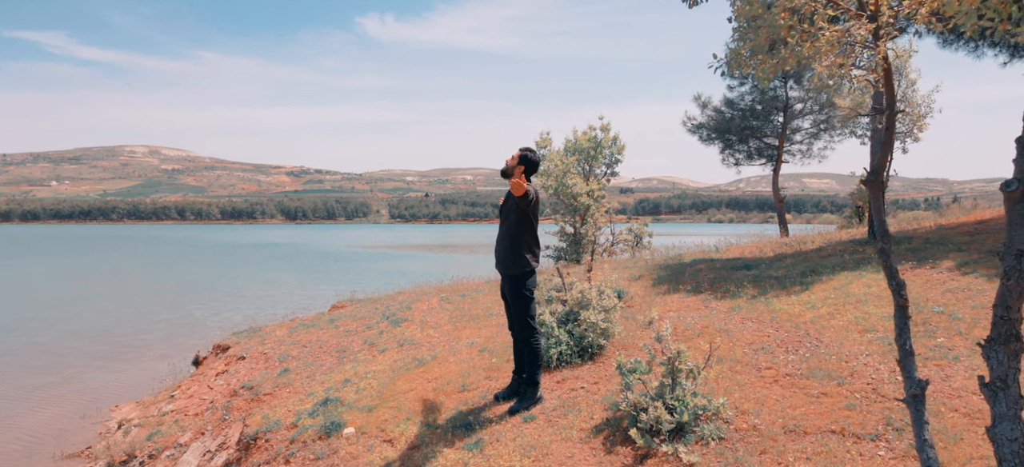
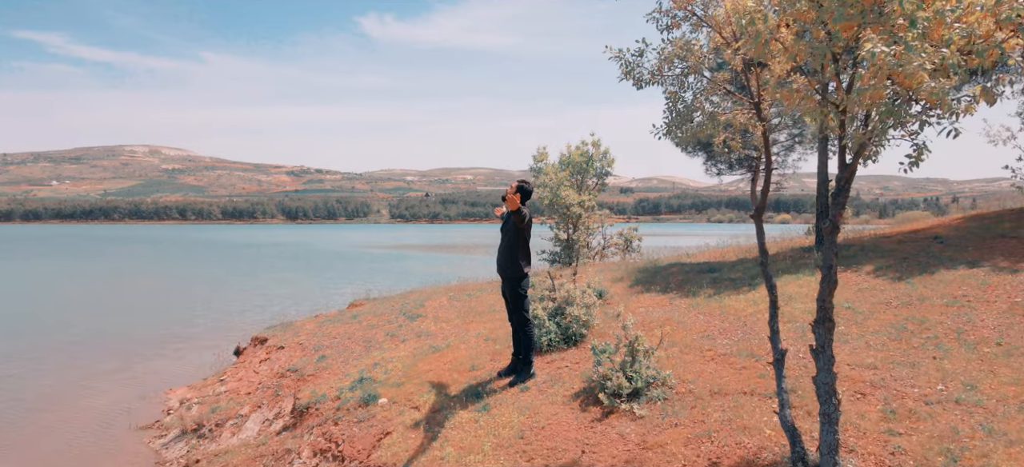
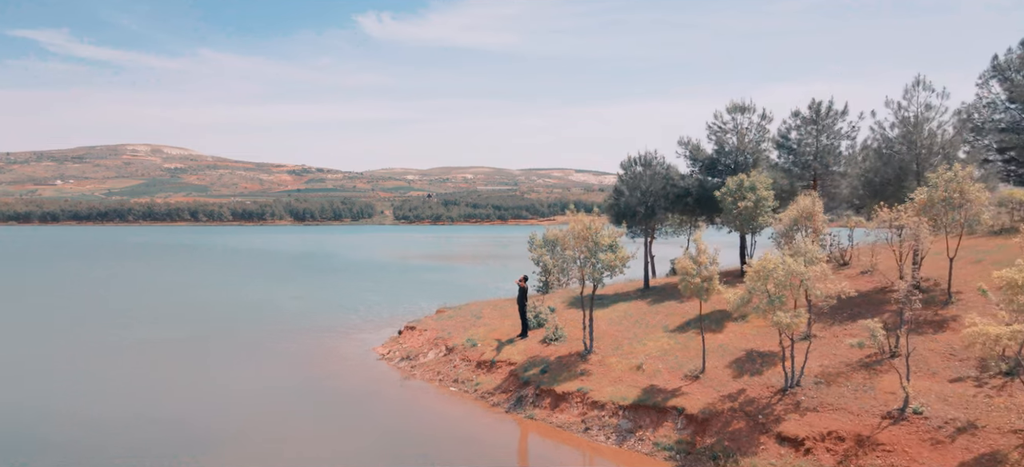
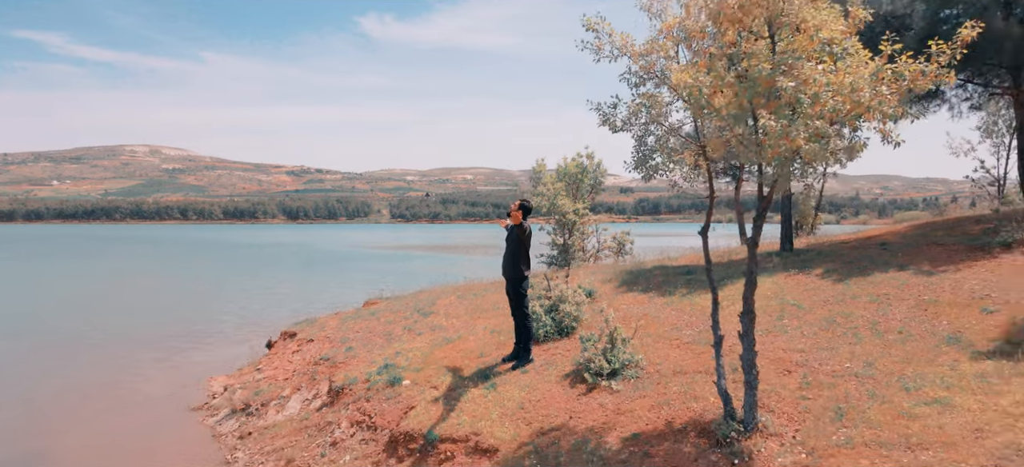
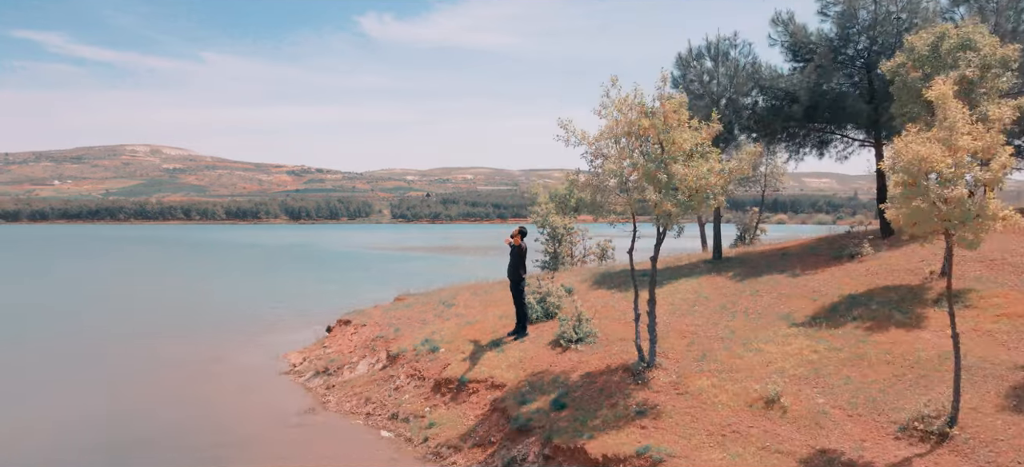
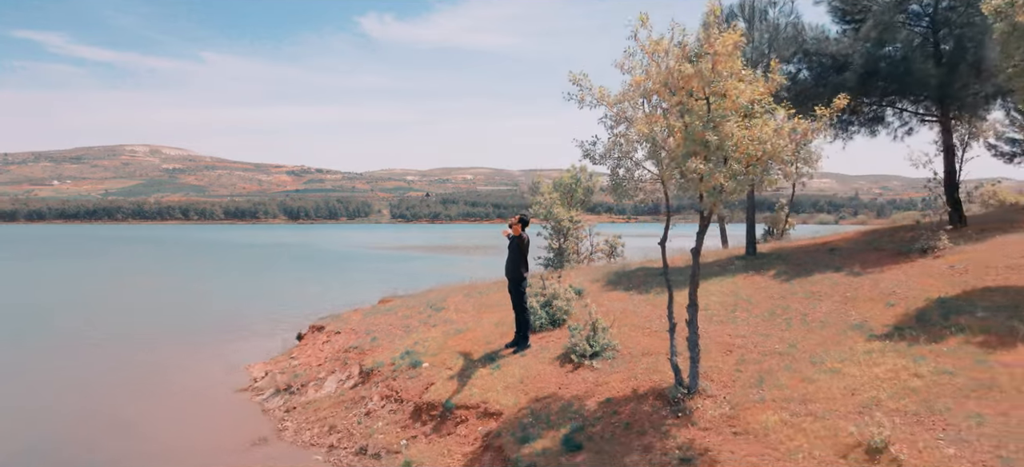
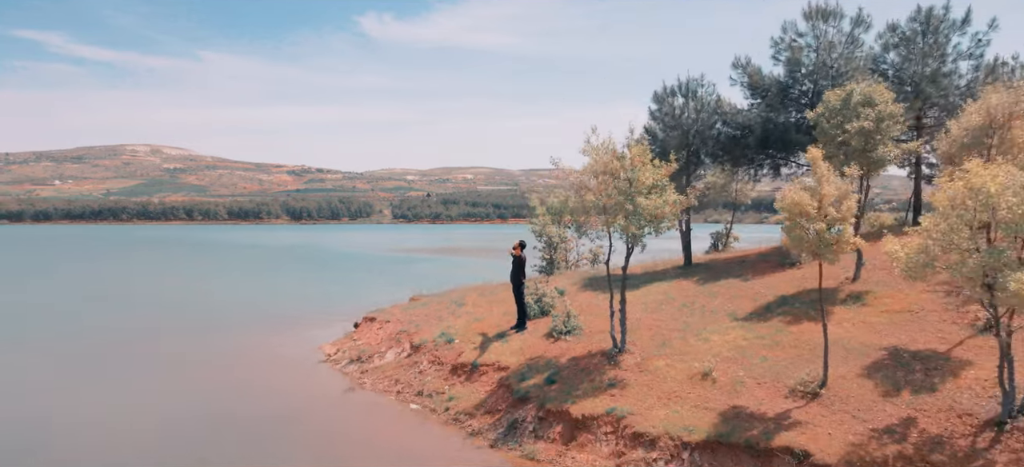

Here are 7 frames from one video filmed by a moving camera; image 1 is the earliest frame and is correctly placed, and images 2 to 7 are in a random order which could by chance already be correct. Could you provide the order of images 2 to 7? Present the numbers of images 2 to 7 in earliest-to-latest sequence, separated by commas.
2, 4, 6, 5, 7, 3
